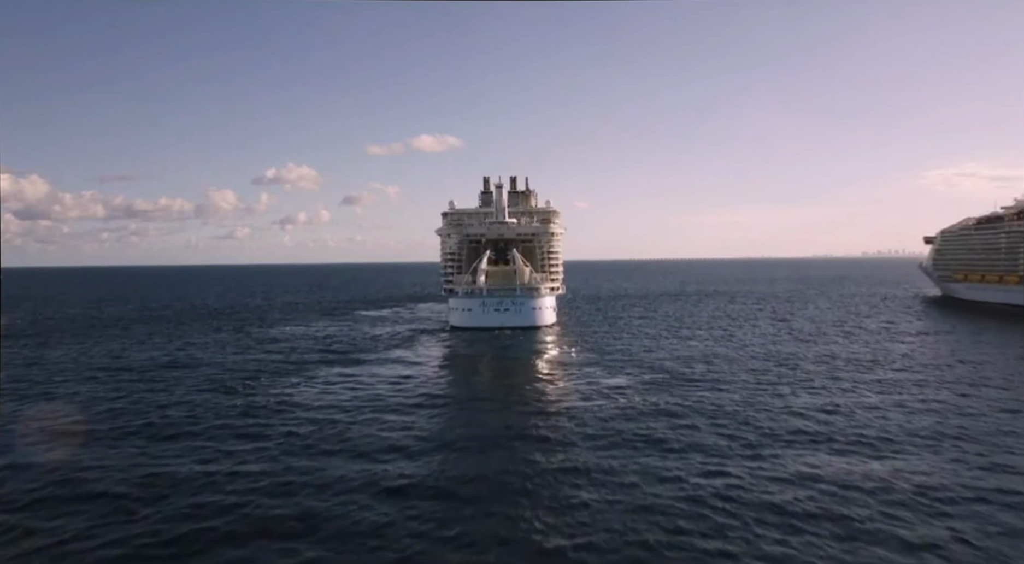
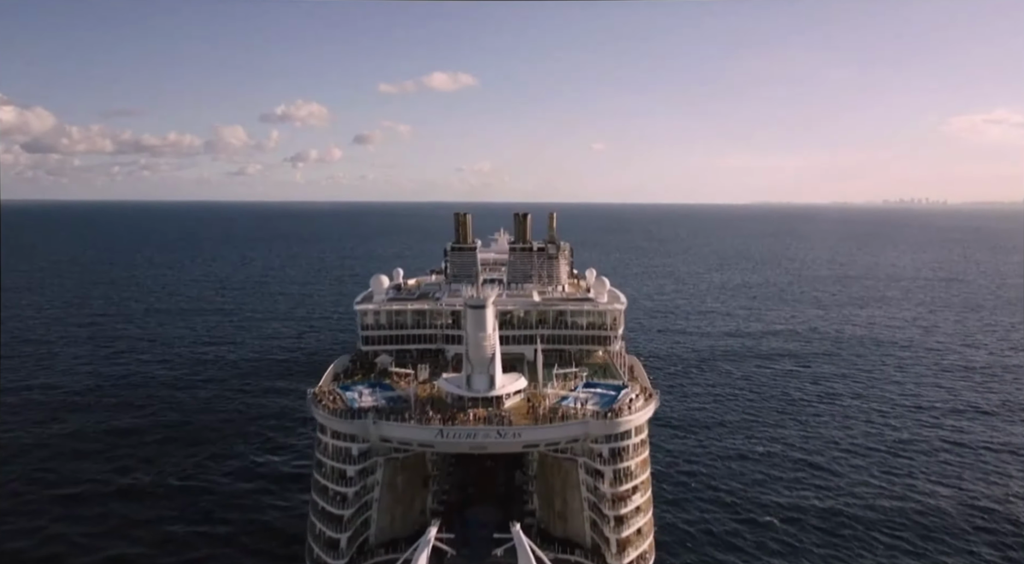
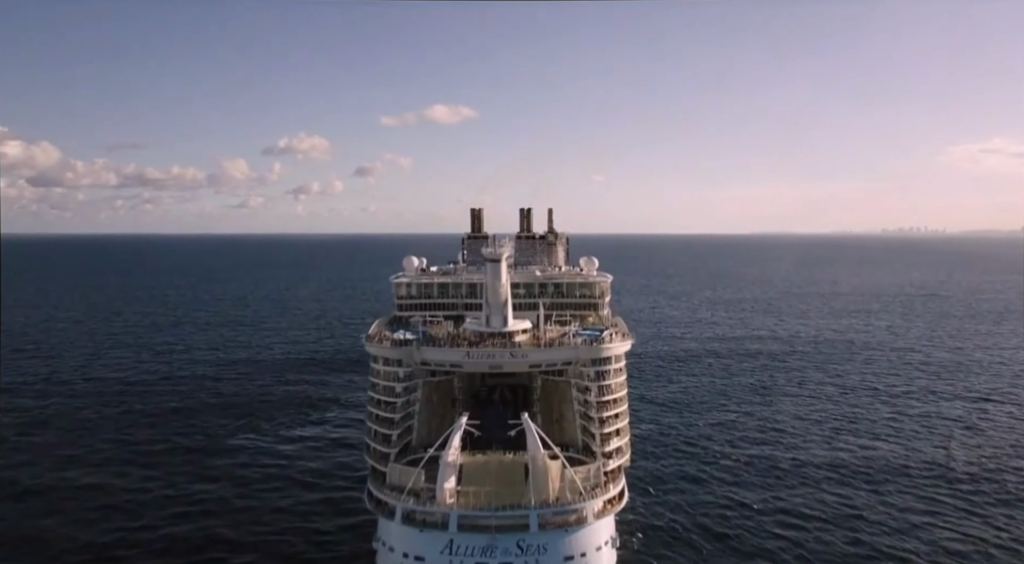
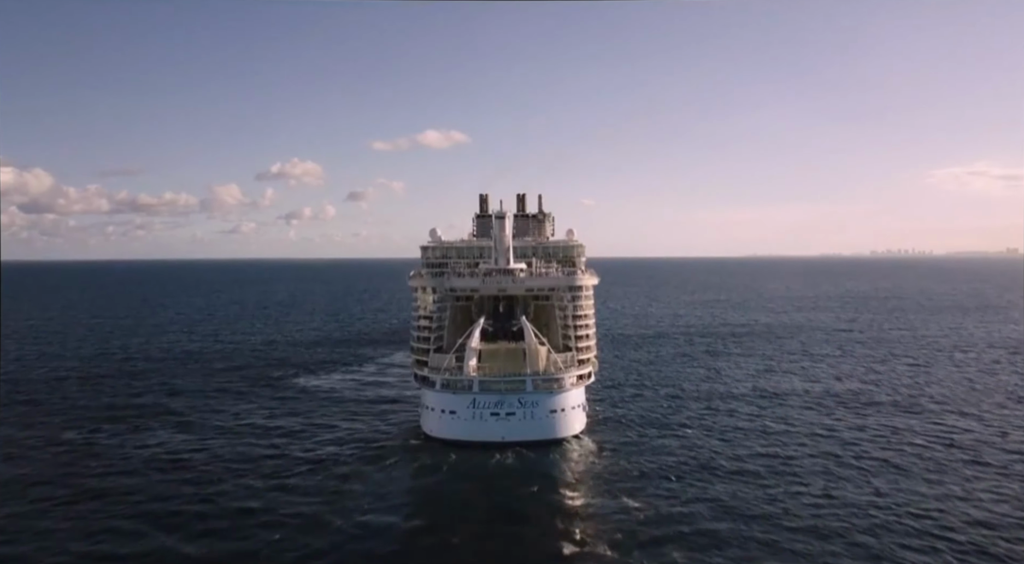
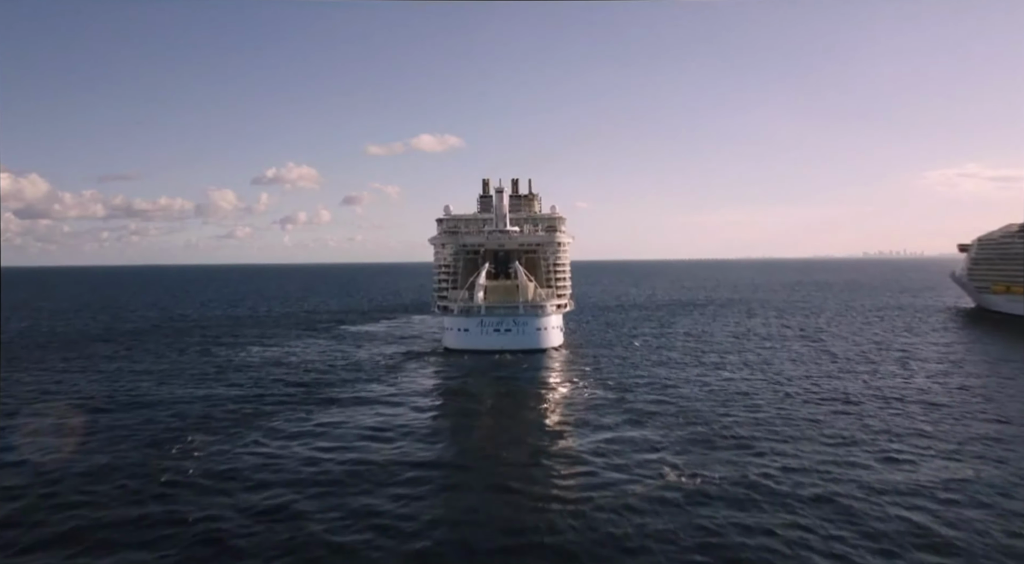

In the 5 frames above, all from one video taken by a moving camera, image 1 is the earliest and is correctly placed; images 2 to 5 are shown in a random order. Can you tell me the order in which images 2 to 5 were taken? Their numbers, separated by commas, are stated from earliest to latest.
5, 4, 3, 2
